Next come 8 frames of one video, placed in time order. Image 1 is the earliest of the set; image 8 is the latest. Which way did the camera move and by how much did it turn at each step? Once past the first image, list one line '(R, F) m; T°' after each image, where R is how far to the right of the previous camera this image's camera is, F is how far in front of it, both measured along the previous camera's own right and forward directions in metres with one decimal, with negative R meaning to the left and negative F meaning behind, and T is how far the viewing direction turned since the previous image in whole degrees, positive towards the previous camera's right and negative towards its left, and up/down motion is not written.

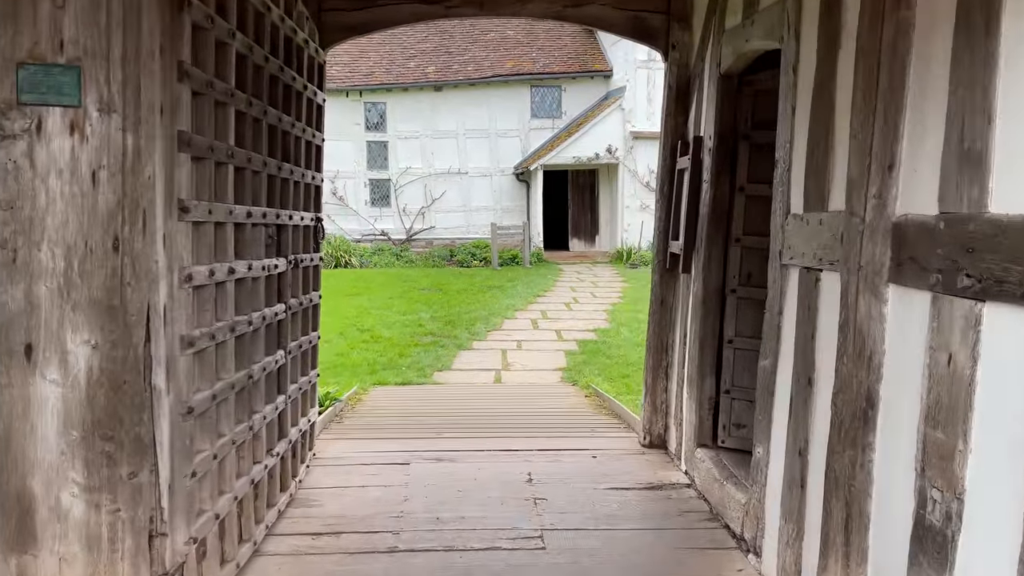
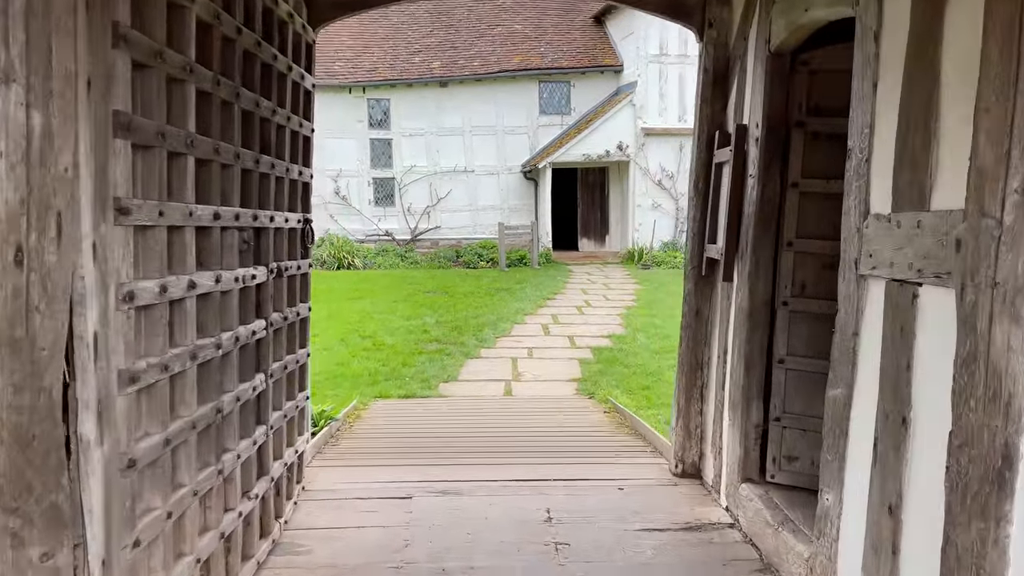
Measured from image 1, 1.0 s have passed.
(0.0, +0.5) m; 0°
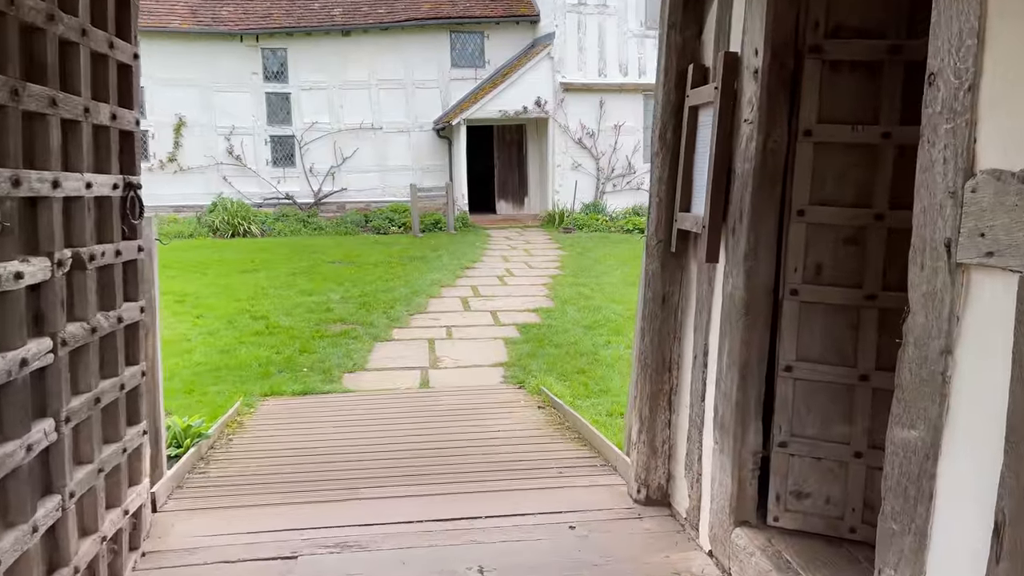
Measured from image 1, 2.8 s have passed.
(0.0, +0.9) m; +6°
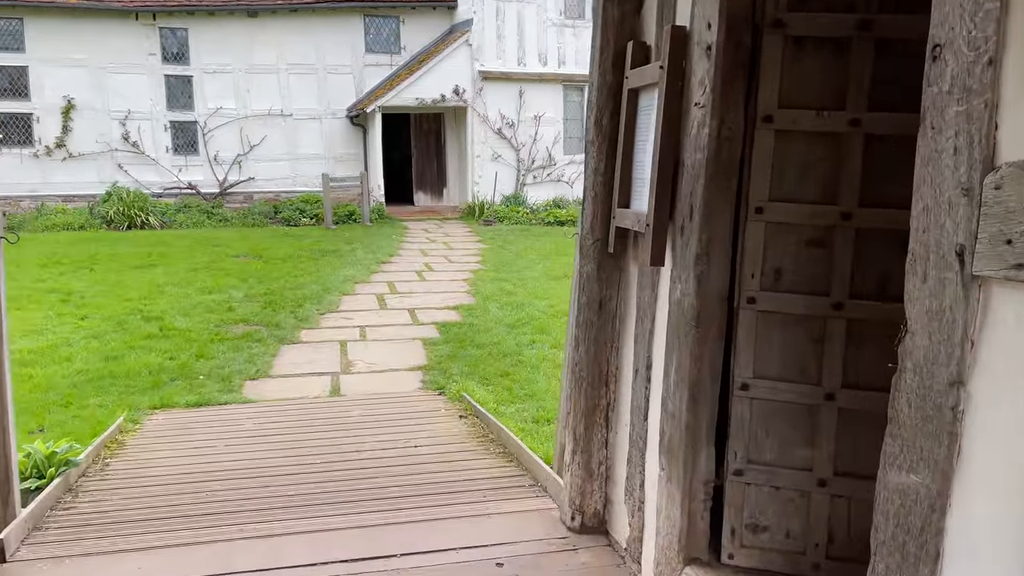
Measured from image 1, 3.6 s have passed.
(0.0, +0.4) m; +6°
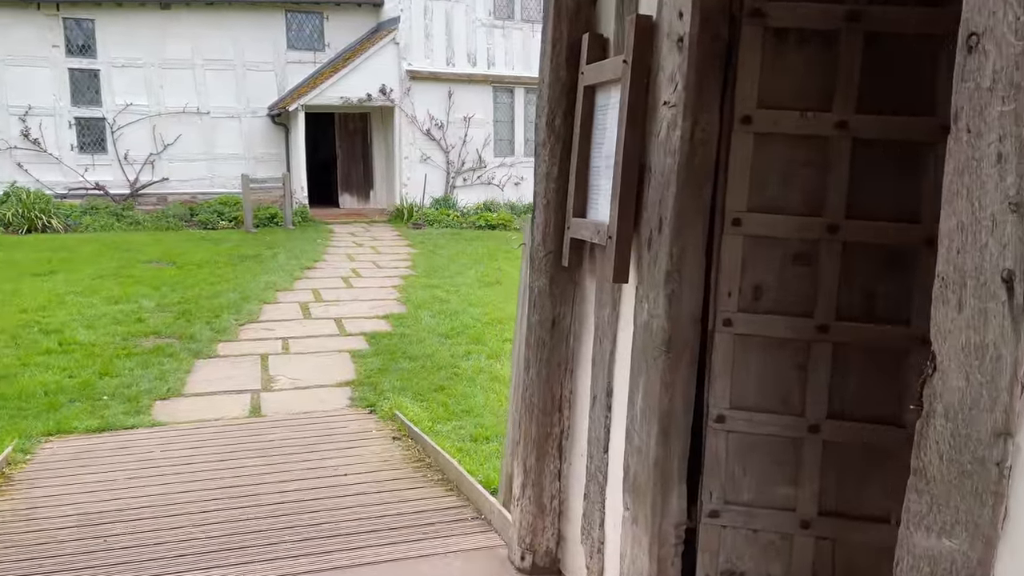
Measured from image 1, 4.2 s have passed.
(-0.1, +0.3) m; +5°
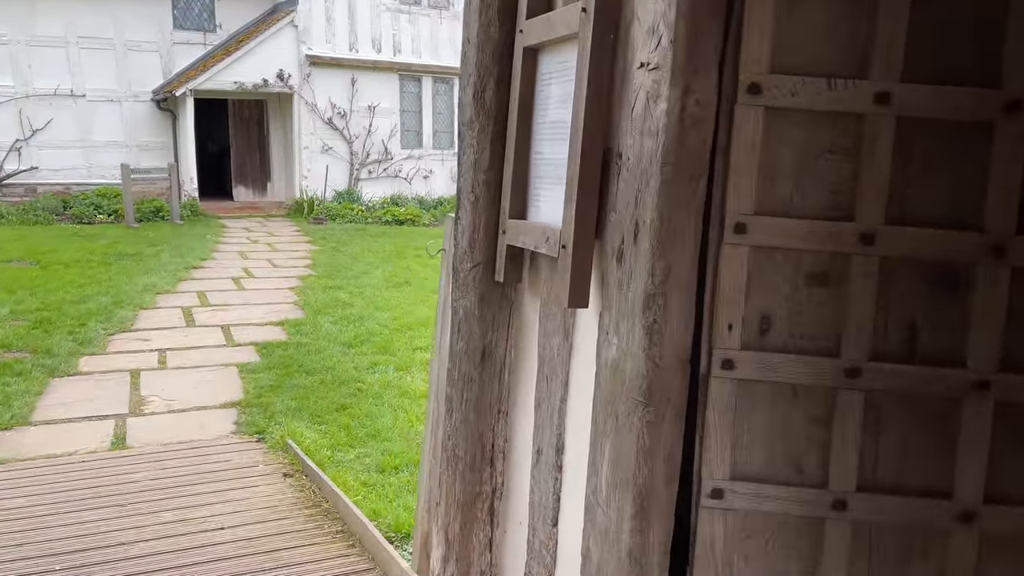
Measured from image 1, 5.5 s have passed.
(0.0, +0.6) m; +7°
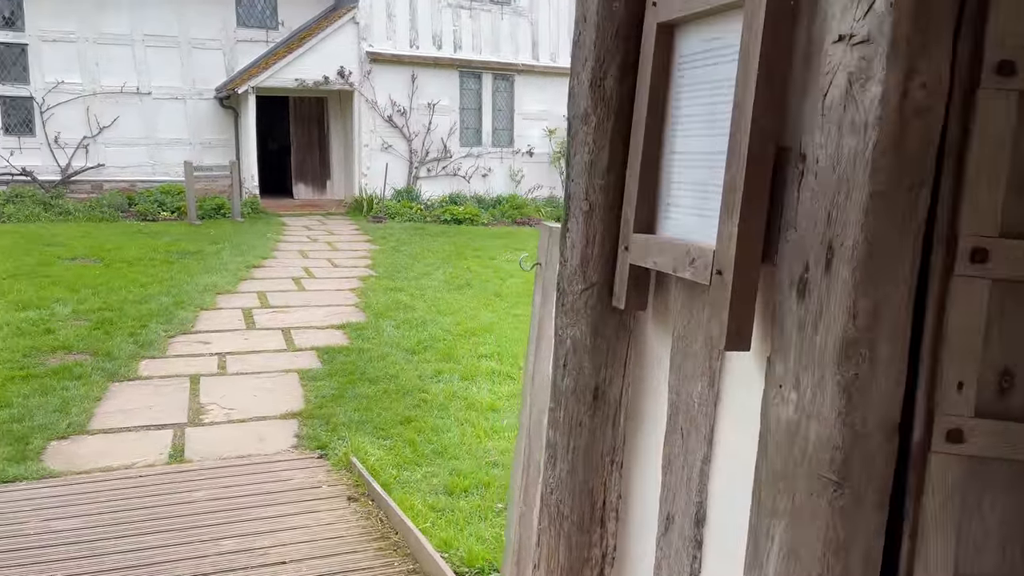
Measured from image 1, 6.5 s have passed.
(-0.1, +0.3) m; -4°
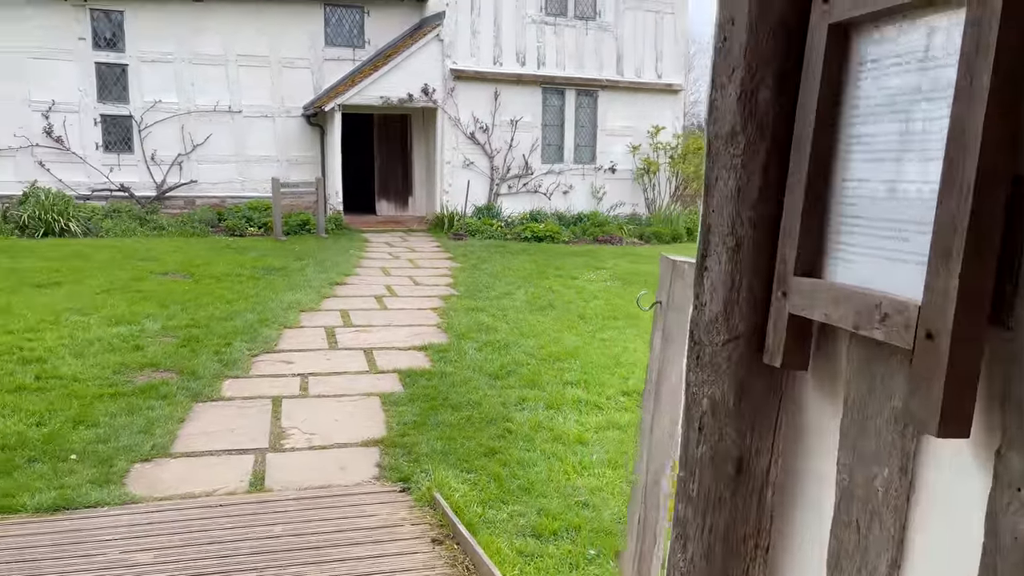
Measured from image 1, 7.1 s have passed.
(-0.1, +0.2) m; -5°
